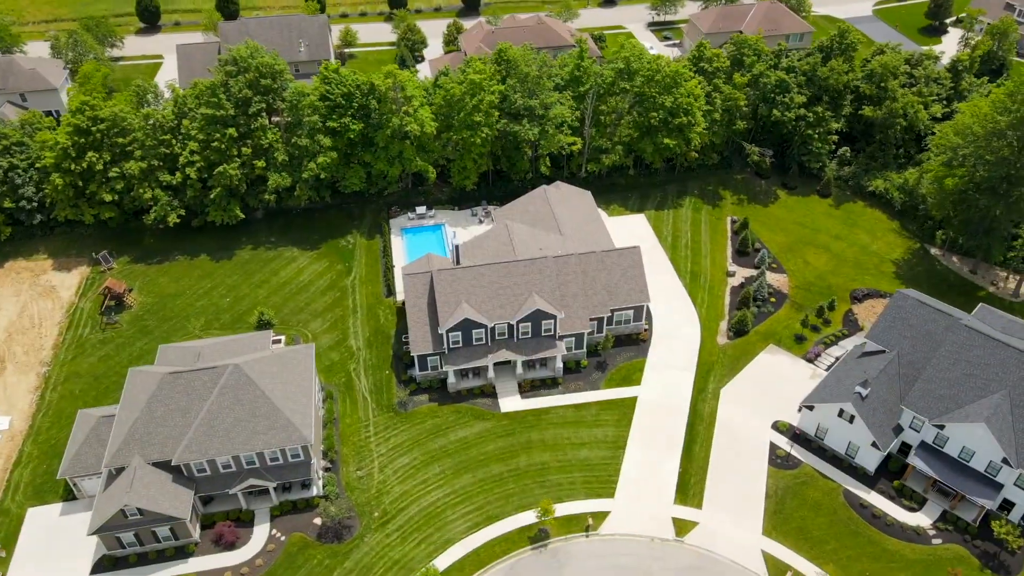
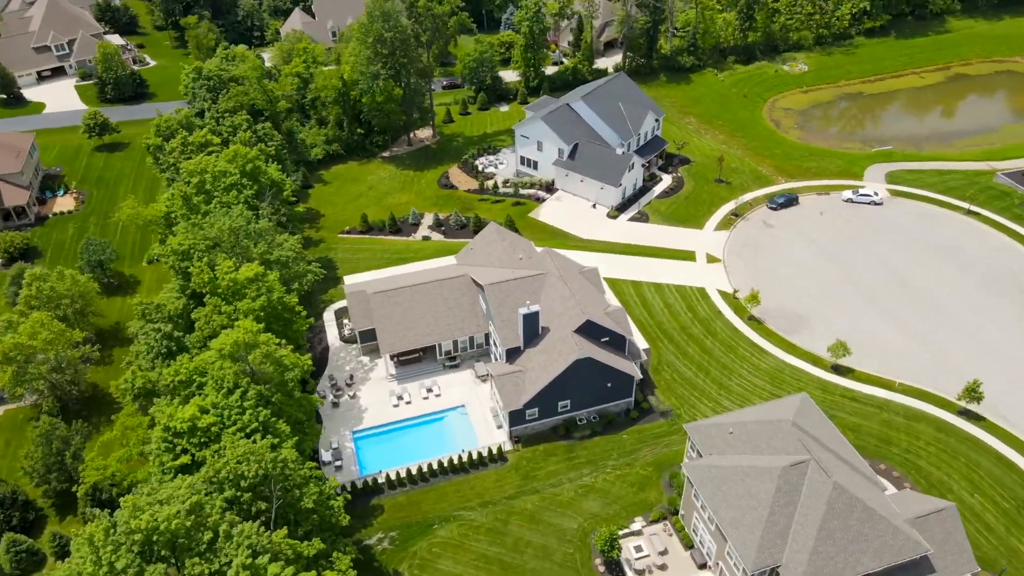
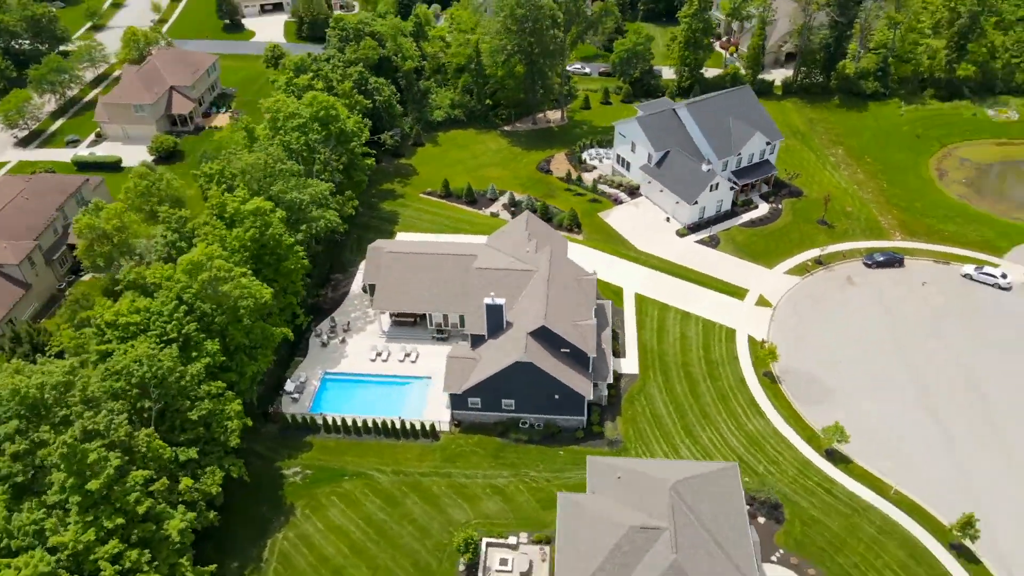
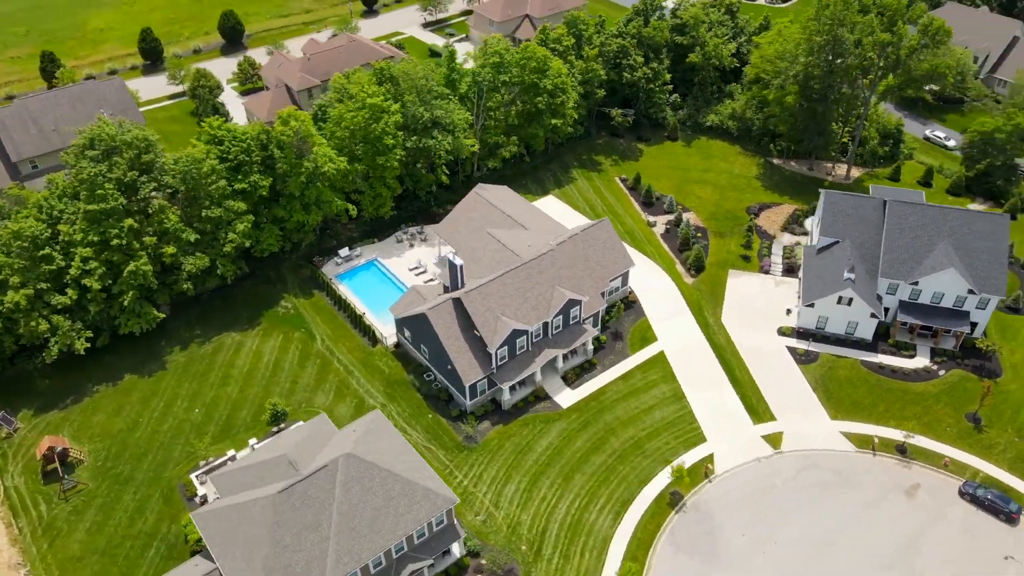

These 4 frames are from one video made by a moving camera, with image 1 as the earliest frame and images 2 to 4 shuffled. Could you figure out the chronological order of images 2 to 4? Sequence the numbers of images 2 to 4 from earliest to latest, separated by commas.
4, 3, 2
